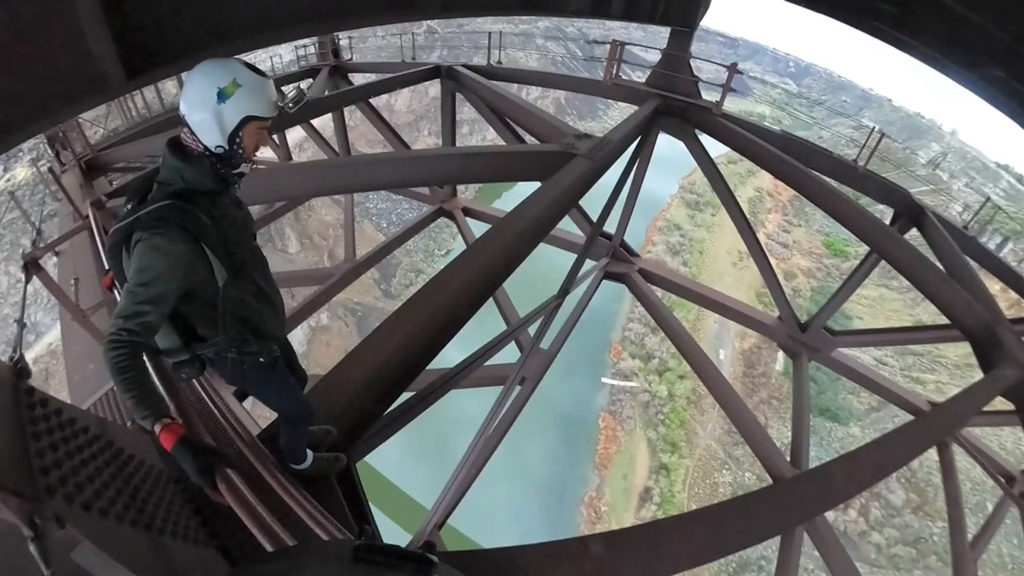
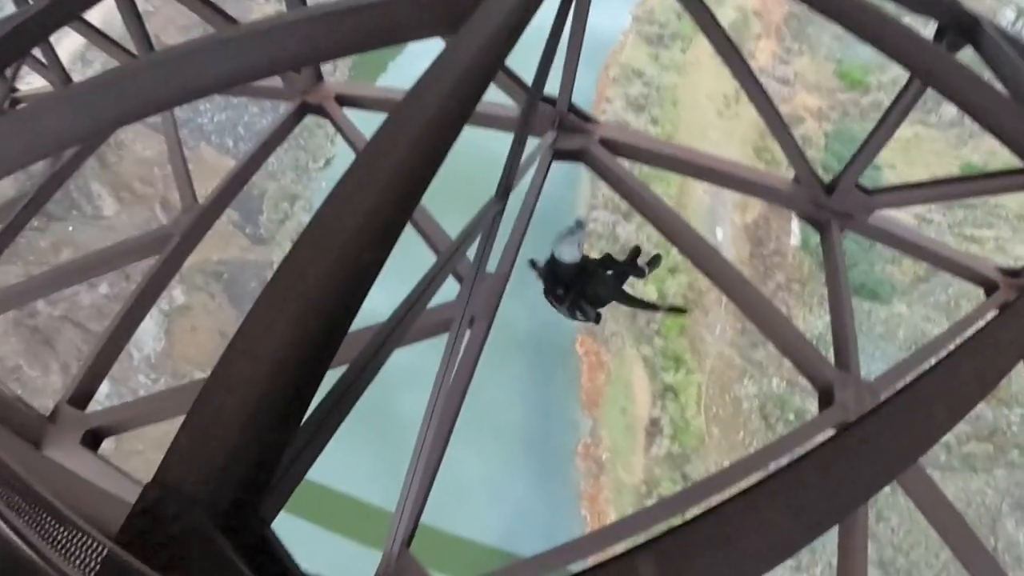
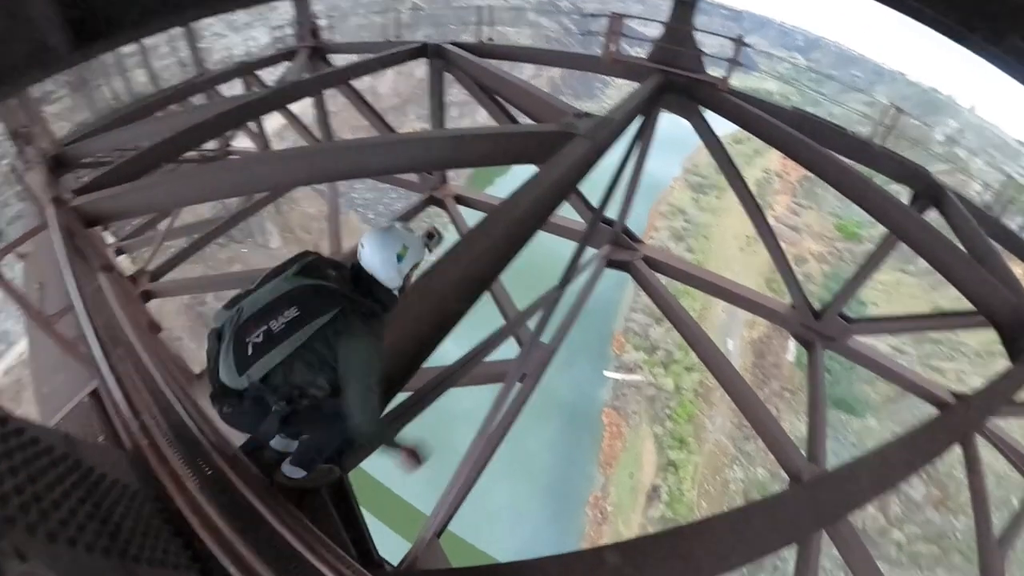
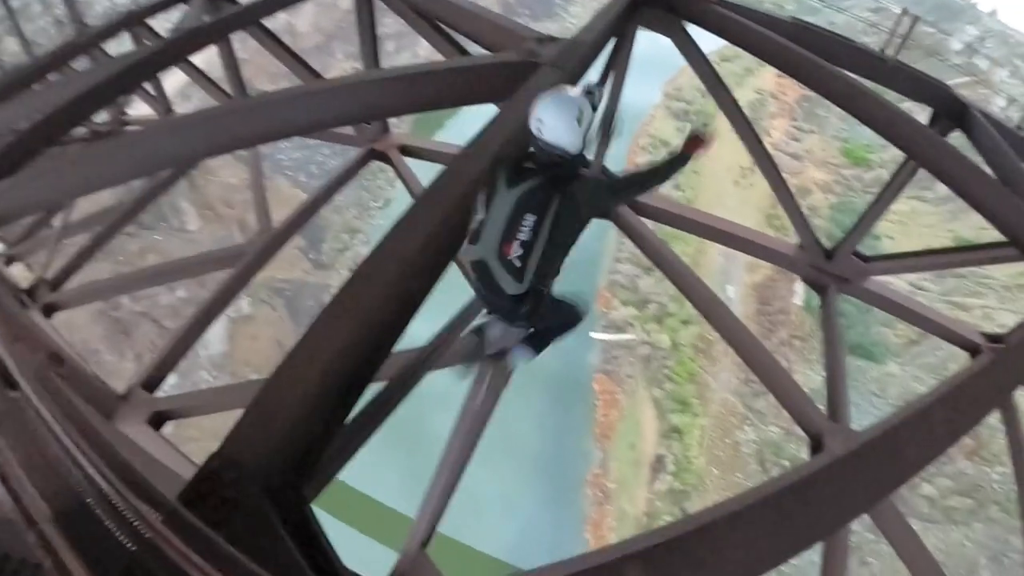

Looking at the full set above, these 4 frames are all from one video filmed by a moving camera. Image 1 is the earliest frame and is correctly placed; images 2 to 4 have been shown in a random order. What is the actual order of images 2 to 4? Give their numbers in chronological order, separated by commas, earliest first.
3, 4, 2
